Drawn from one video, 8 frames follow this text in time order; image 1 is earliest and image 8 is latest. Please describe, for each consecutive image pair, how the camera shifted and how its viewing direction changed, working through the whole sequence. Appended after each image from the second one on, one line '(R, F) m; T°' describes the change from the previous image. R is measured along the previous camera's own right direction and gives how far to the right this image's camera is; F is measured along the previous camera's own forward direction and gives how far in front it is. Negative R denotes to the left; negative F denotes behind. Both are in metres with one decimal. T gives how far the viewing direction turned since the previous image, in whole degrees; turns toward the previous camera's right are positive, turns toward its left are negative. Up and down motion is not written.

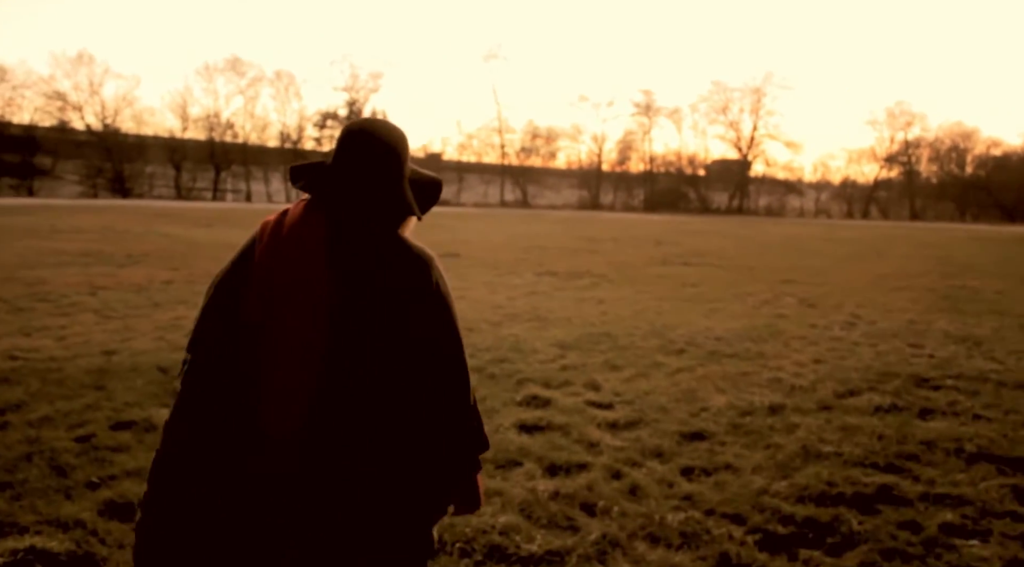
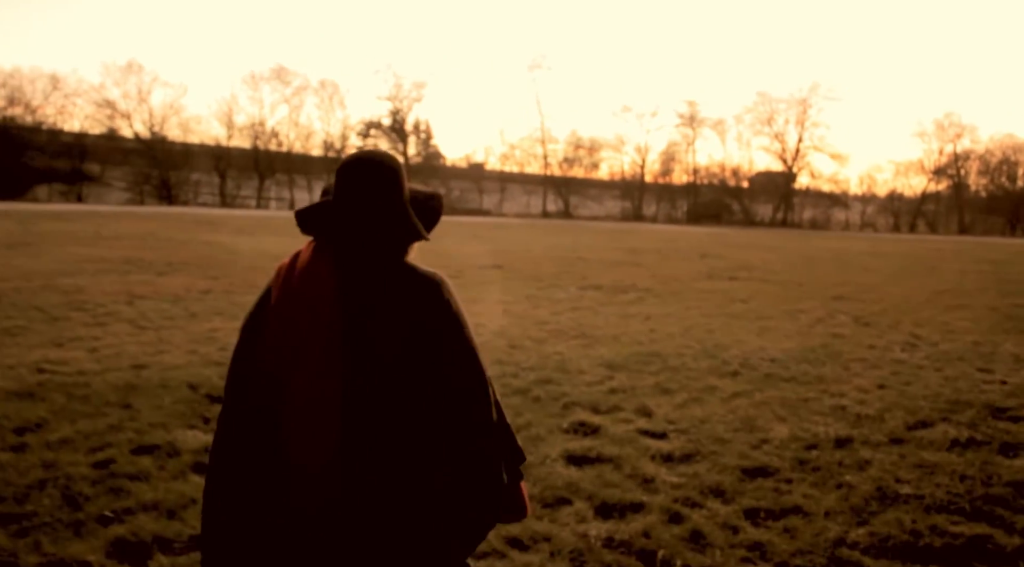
(-0.1, +0.4) m; -3°
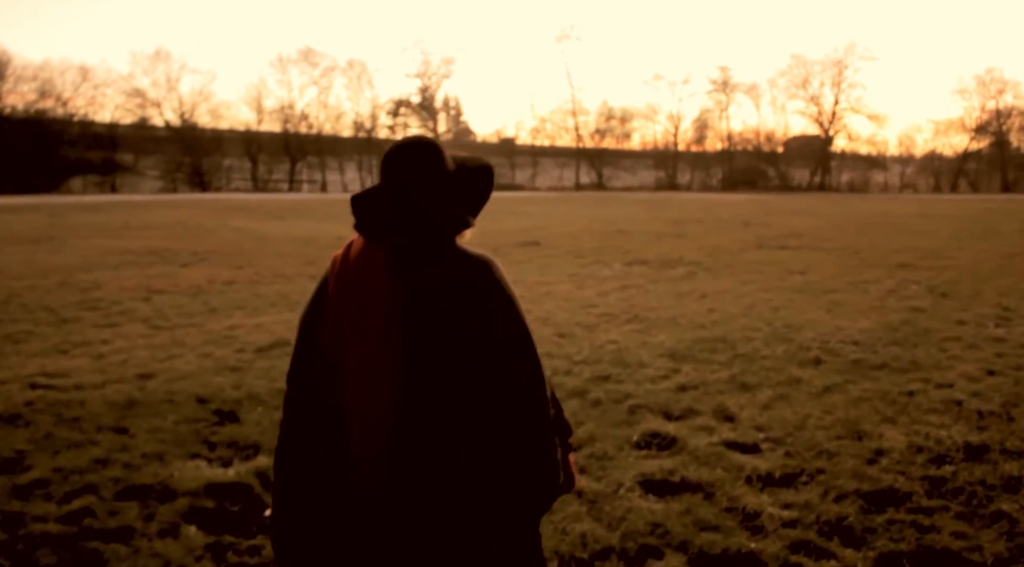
(-0.1, +1.1) m; -2°
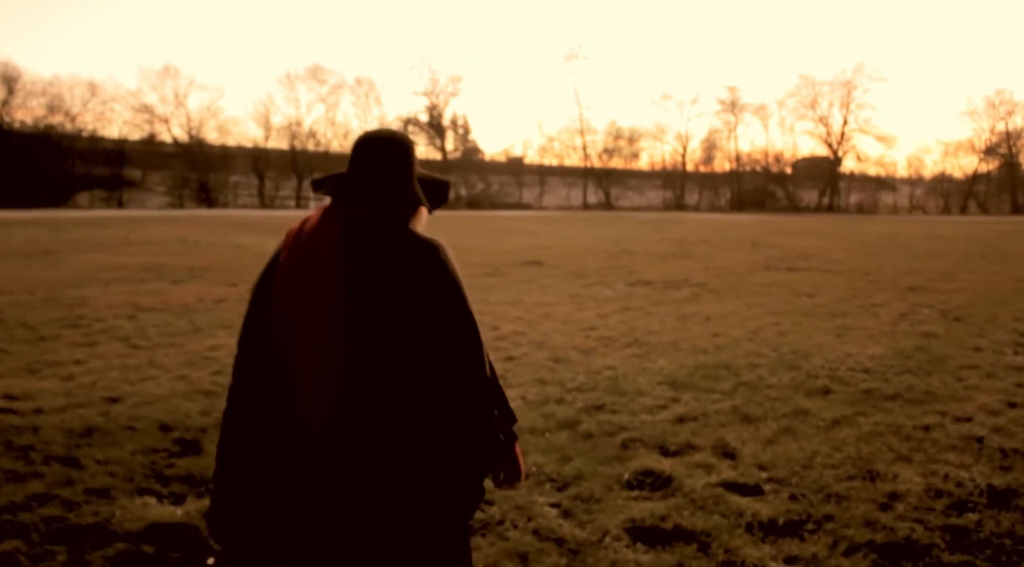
(+0.2, +0.4) m; -1°
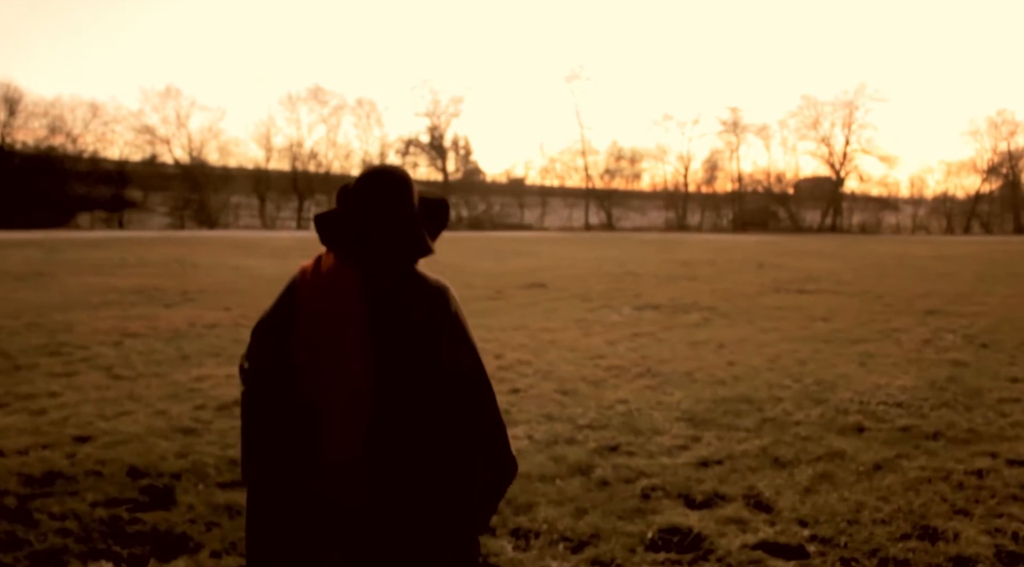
(0.0, +0.6) m; 0°
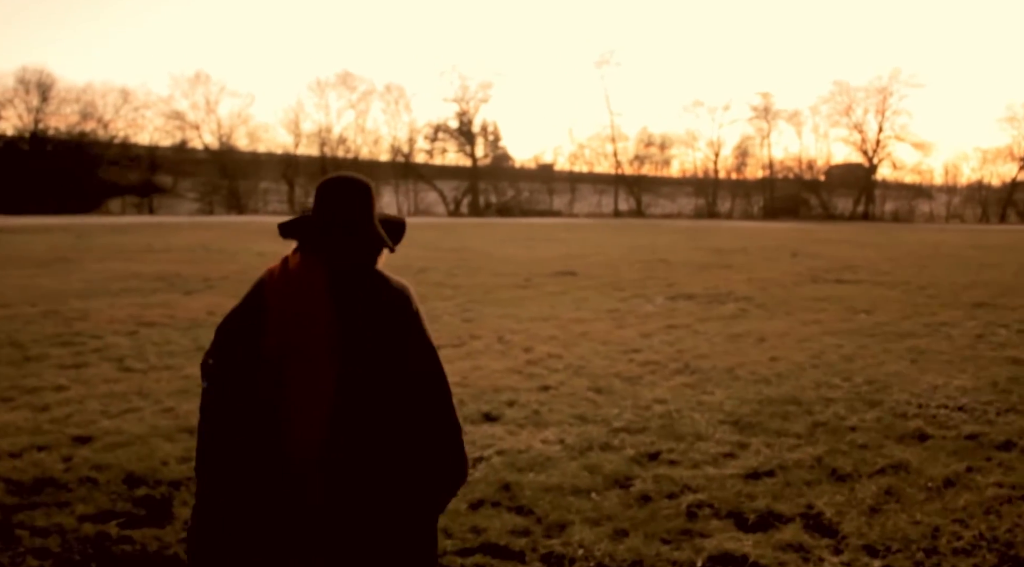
(0.0, +0.6) m; -2°
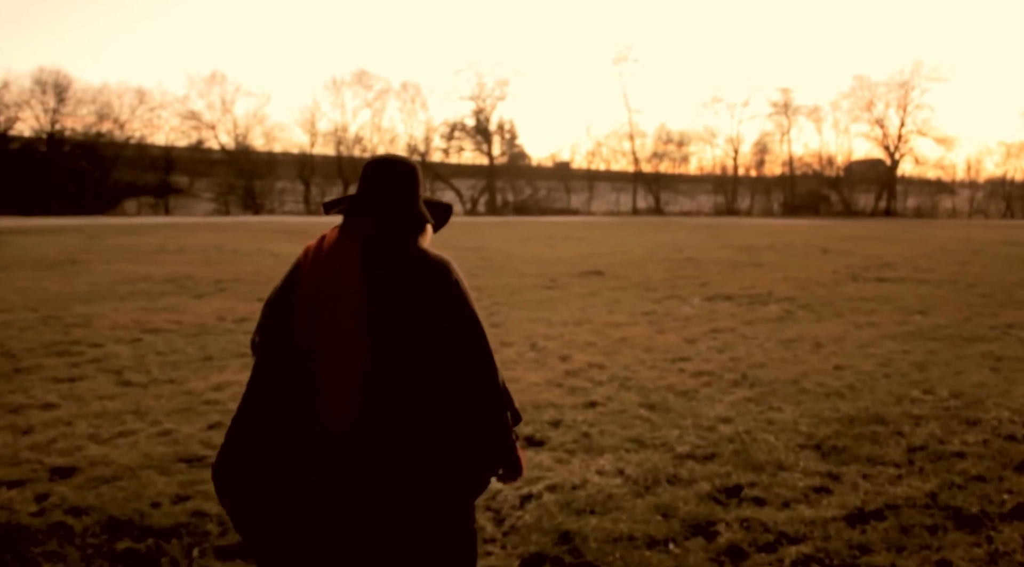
(-0.2, +1.0) m; -1°
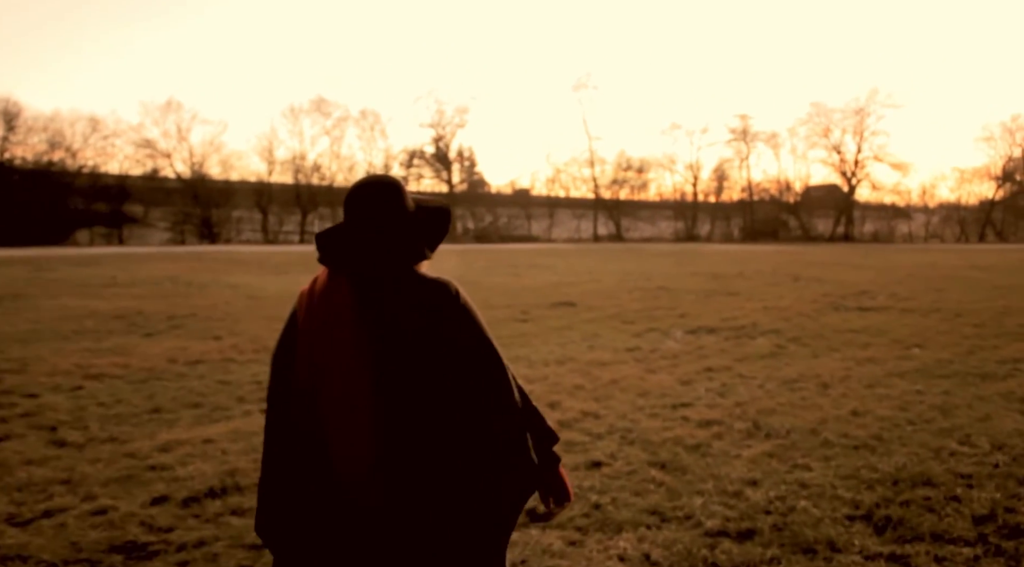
(-0.2, +0.9) m; +3°
